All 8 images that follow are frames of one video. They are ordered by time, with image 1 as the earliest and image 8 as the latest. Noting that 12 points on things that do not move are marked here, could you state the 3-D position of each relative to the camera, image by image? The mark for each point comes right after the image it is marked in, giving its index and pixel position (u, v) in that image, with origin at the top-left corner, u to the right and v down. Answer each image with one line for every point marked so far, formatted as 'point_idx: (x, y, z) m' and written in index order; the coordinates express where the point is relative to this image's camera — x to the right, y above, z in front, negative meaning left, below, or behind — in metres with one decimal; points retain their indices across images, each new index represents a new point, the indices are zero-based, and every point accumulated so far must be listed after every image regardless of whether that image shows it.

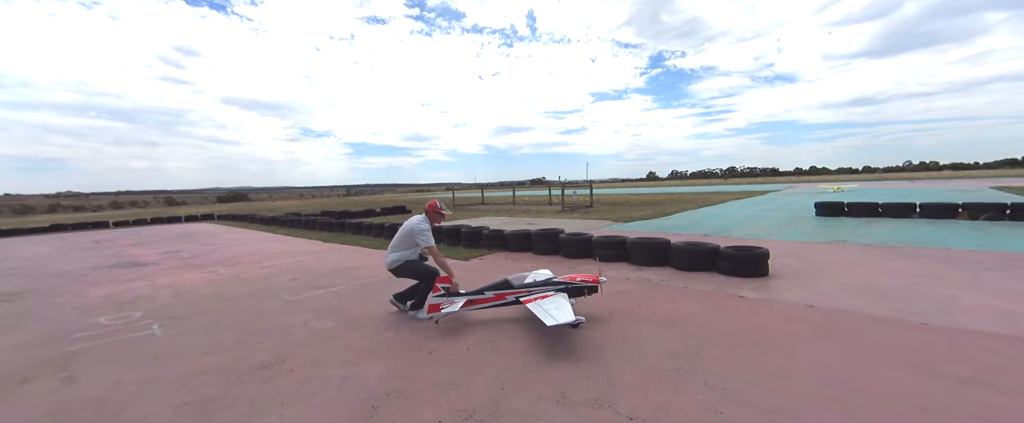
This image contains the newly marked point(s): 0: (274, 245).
0: (-10.7, -1.5, +15.5) m
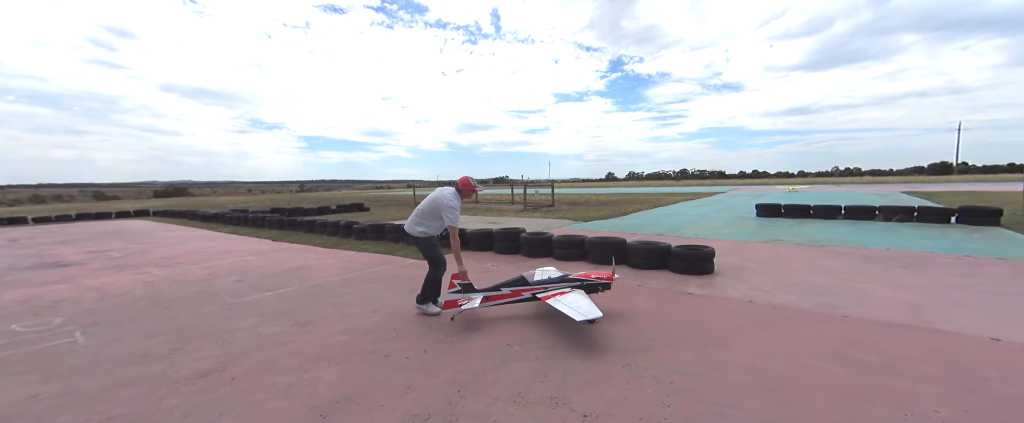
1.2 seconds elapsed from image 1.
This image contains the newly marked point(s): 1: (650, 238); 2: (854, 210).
0: (-12.4, -1.3, +14.2) m
1: (+2.9, -0.6, +7.3) m
2: (+9.6, 0.0, +9.6) m
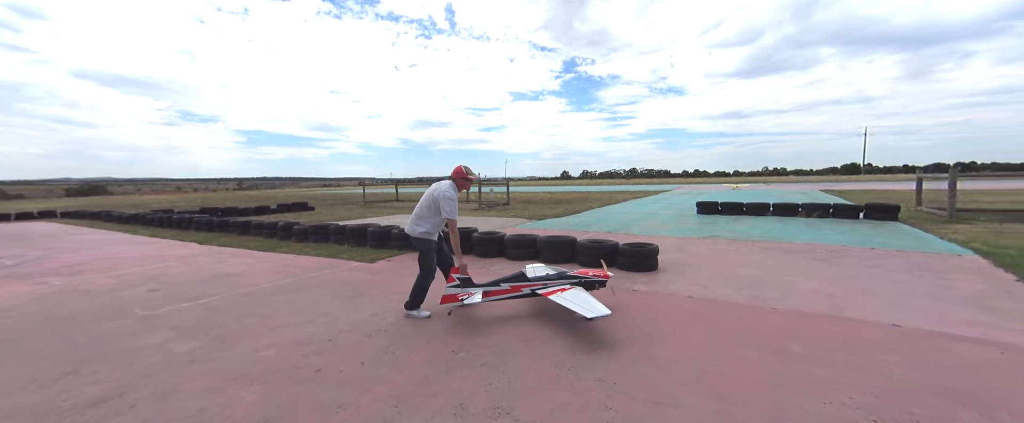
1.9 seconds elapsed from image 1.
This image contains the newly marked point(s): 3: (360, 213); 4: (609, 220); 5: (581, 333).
0: (-14.1, -1.4, +12.5) m
1: (+1.9, -0.5, +7.4) m
2: (+8.3, +0.1, +10.5) m
3: (-8.7, -0.1, +19.3) m
4: (+2.9, -0.2, +10.3) m
5: (+0.7, -1.3, +3.6) m
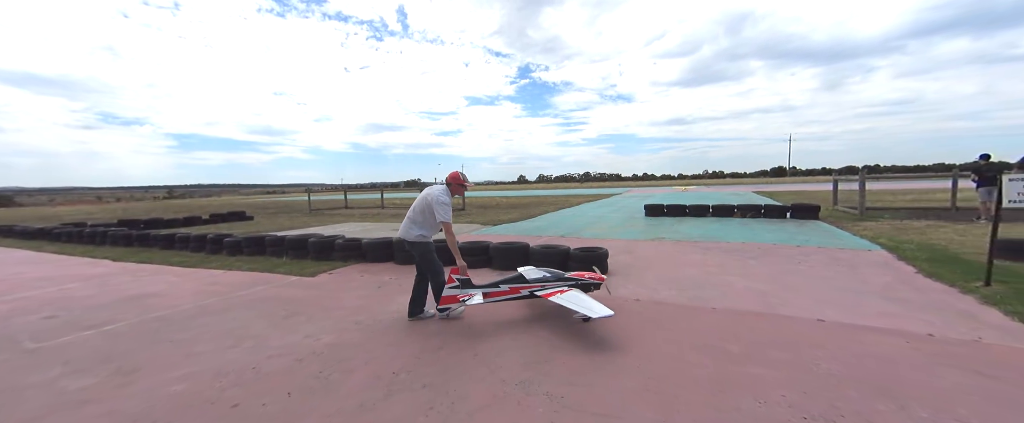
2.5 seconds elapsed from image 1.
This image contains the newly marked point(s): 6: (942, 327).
0: (-15.6, -1.9, +10.6) m
1: (+0.9, -0.6, +7.4) m
2: (+6.8, +0.1, +11.2) m
3: (-11.0, -0.6, +18.0) m
4: (+1.5, -0.4, +10.3) m
5: (+0.2, -1.4, +3.5) m
6: (+2.5, -0.7, +2.0) m
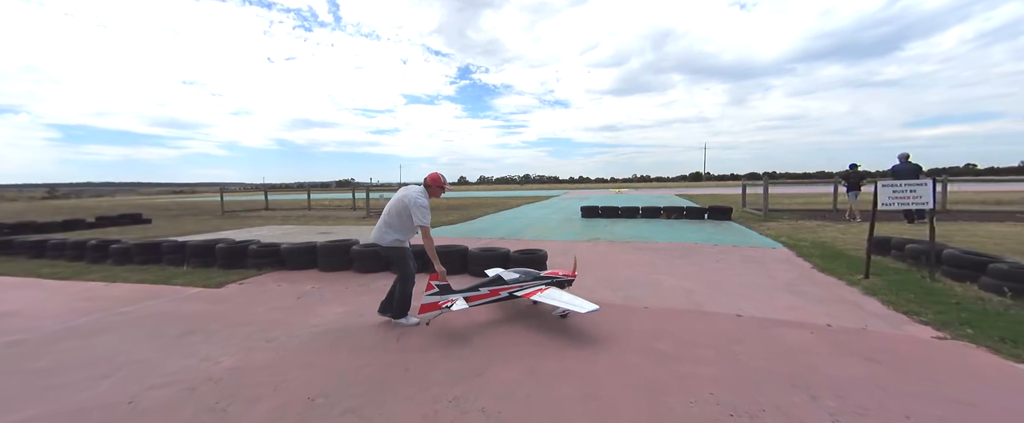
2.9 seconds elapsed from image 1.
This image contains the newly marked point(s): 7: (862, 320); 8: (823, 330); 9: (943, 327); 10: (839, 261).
0: (-17.2, -2.0, +7.6) m
1: (-0.4, -0.7, +7.3) m
2: (+4.8, +0.1, +12.1) m
3: (-13.9, -0.7, +15.7) m
4: (-0.3, -0.4, +10.3) m
5: (-0.4, -1.4, +3.3) m
6: (+2.1, -0.7, +2.3) m
7: (+2.2, -0.7, +2.2) m
8: (+1.9, -0.7, +2.1) m
9: (+2.5, -0.7, +2.0) m
10: (+3.4, -0.5, +3.6) m
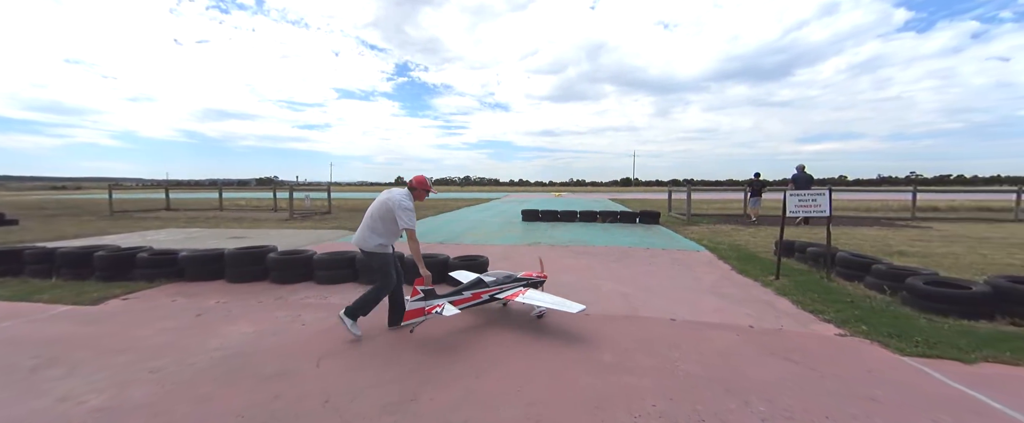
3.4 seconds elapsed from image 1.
0: (-18.2, -2.0, +4.3) m
1: (-1.7, -0.8, +6.9) m
2: (+2.7, -0.1, +12.5) m
3: (-16.4, -0.8, +12.9) m
4: (-2.0, -0.5, +9.9) m
5: (-1.0, -1.4, +3.0) m
6: (+1.7, -0.7, +2.4) m
7: (+1.8, -0.7, +2.4) m
8: (+1.6, -0.8, +2.3) m
9: (+2.1, -0.7, +2.2) m
10: (+2.8, -0.6, +3.9) m
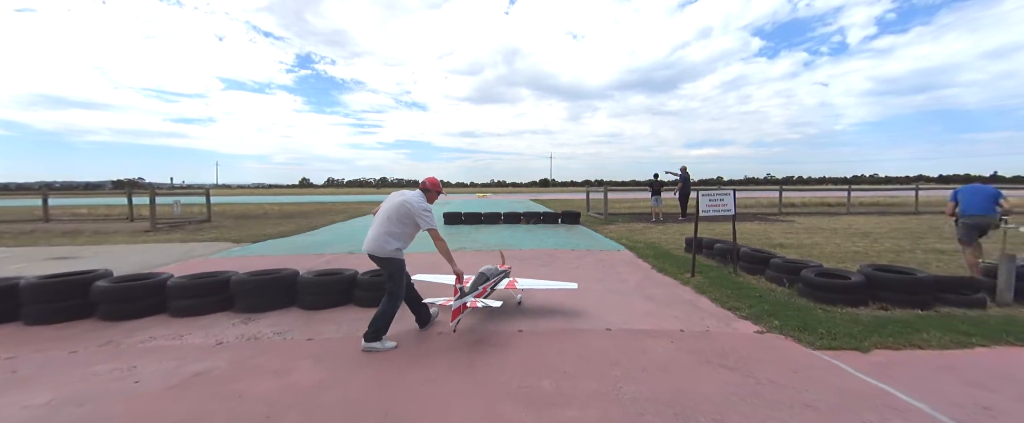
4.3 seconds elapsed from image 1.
0: (-18.6, -2.5, -0.2) m
1: (-3.1, -0.9, +6.1) m
2: (-0.2, -0.1, +12.5) m
3: (-18.8, -1.3, +8.6) m
4: (-4.1, -0.7, +8.9) m
5: (-1.6, -1.5, +2.4) m
6: (+1.2, -0.8, +2.4) m
7: (+1.3, -0.8, +2.4) m
8: (+1.1, -0.8, +2.2) m
9: (+1.7, -0.7, +2.3) m
10: (+1.9, -0.6, +4.1) m
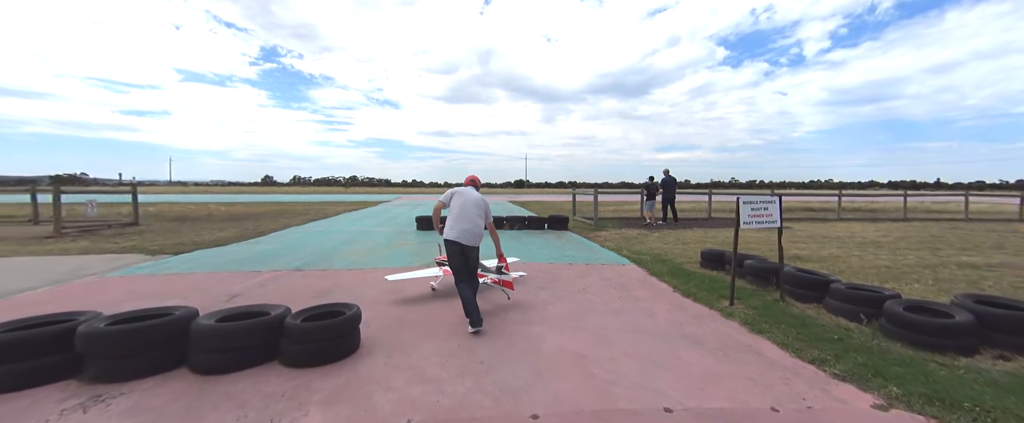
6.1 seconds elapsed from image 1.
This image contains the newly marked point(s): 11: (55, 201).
0: (-18.3, -2.5, -2.4) m
1: (-3.3, -1.0, +5.0) m
2: (-0.9, -0.2, +11.7) m
3: (-19.2, -1.3, +6.3) m
4: (-4.6, -0.7, +7.8) m
5: (-1.5, -1.6, +1.5) m
6: (+1.2, -0.9, +1.7) m
7: (+1.4, -0.9, +1.7) m
8: (+1.1, -0.9, +1.5) m
9: (+1.7, -0.8, +1.7) m
10: (+1.8, -0.7, +3.5) m
11: (-13.8, +0.3, +10.4) m
